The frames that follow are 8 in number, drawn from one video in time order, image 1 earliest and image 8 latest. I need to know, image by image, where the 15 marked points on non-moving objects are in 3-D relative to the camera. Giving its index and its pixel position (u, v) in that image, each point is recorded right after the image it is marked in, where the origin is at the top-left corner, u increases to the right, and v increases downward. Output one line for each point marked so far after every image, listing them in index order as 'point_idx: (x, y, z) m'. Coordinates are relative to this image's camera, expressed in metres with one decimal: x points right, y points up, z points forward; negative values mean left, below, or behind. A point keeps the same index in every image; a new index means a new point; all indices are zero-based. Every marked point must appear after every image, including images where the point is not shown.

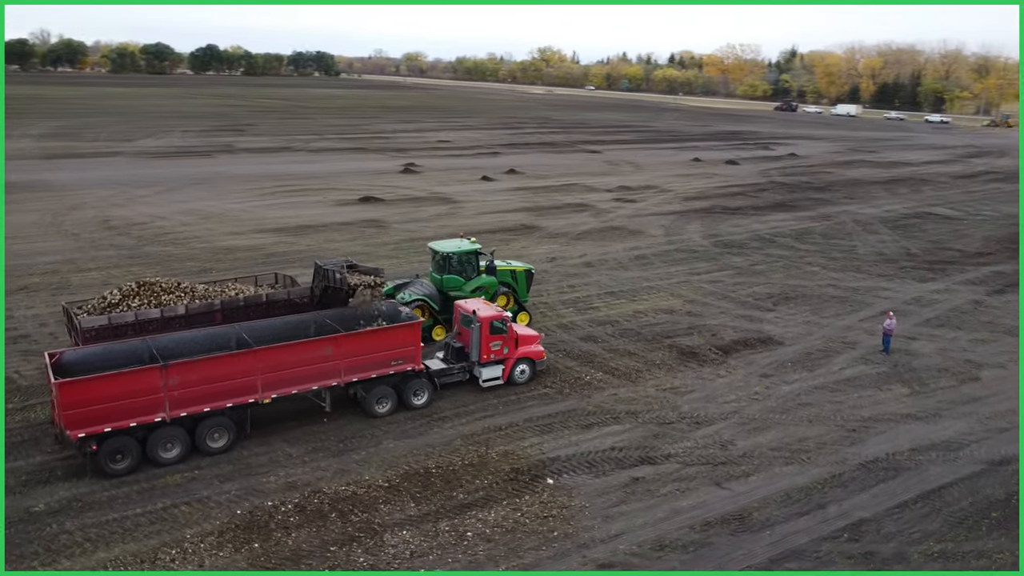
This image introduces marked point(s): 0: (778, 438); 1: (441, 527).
0: (+4.2, -2.4, +12.6) m
1: (-0.8, -3.0, +9.9) m
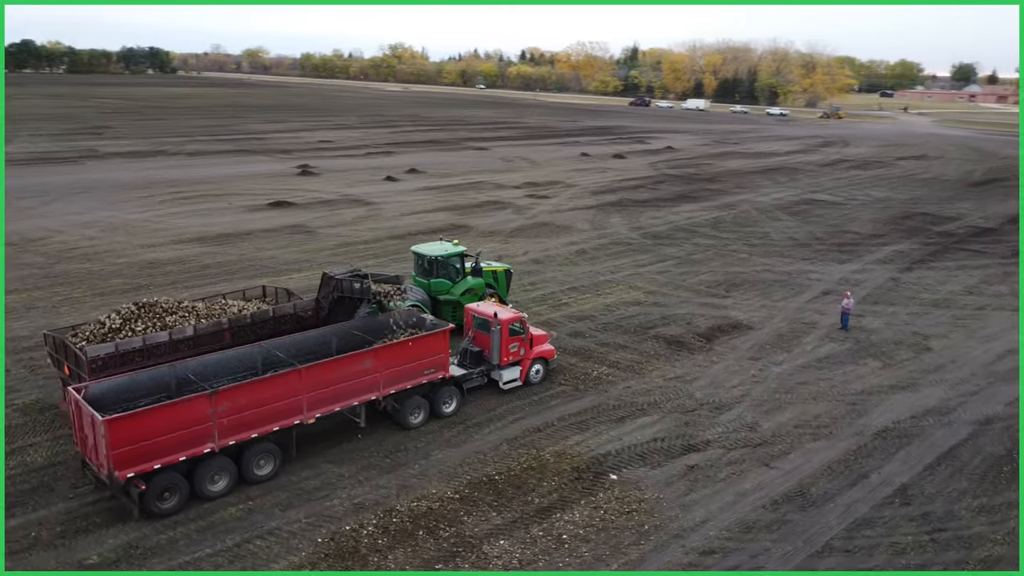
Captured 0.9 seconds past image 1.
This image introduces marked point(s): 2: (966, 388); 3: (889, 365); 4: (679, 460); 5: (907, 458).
0: (+4.8, -2.1, +13.4) m
1: (+0.3, -3.0, +9.8) m
2: (+8.5, -1.9, +14.8) m
3: (+7.5, -1.5, +15.9) m
4: (+2.5, -2.5, +11.8) m
5: (+5.9, -2.6, +12.0) m
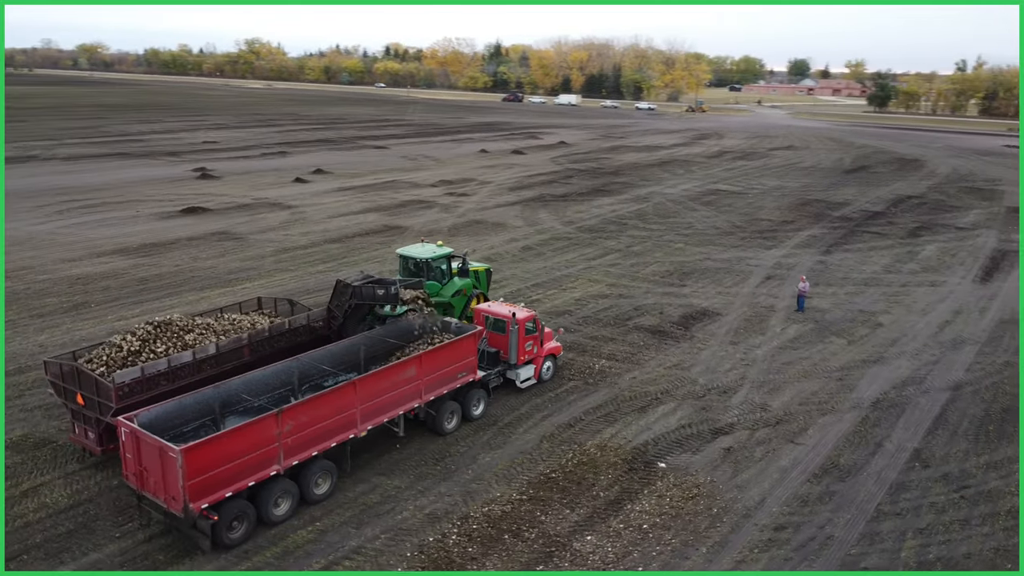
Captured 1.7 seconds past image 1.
0: (+5.1, -1.9, +14.3) m
1: (+1.3, -3.0, +10.0) m
2: (+8.5, -1.4, +16.2) m
3: (+7.4, -1.1, +17.2) m
4: (+3.1, -2.4, +12.3) m
5: (+6.5, -2.3, +13.1) m
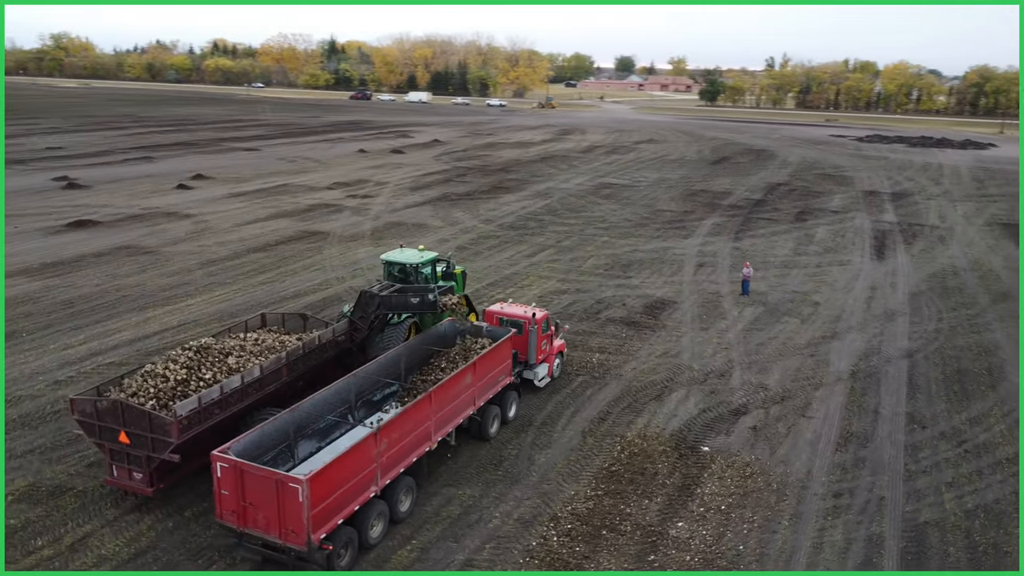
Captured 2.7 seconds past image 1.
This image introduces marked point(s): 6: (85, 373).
0: (+5.2, -1.6, +15.4) m
1: (+2.5, -2.9, +10.5) m
2: (+8.1, -1.0, +18.0) m
3: (+6.8, -0.7, +18.7) m
4: (+3.7, -2.2, +13.1) m
5: (+6.8, -1.9, +14.5) m
6: (-7.7, -1.5, +14.4) m
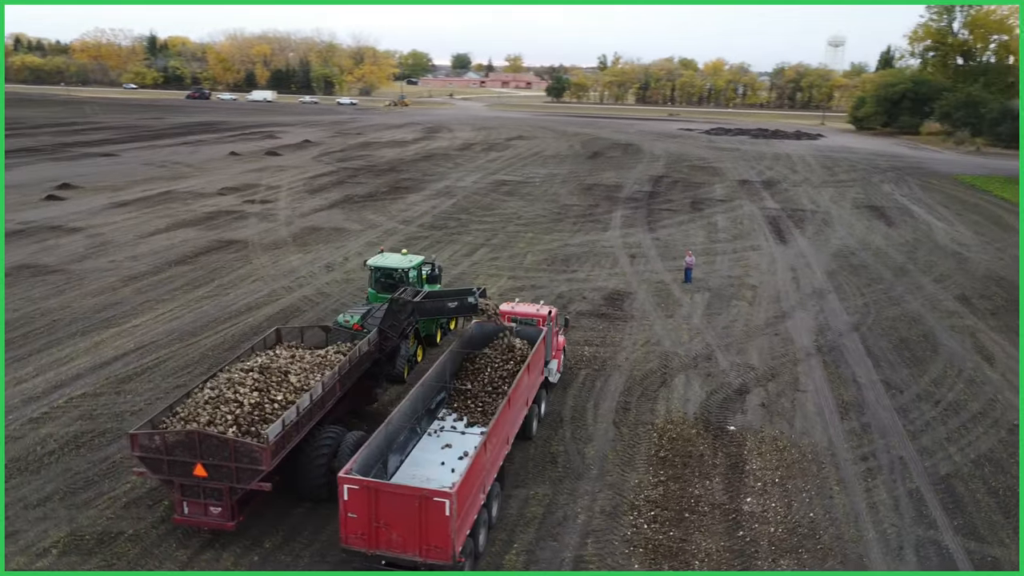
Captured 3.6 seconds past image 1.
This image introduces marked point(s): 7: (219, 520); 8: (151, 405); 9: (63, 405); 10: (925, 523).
0: (+5.1, -1.3, +16.5) m
1: (+3.4, -2.7, +11.2) m
2: (+7.4, -0.5, +19.6) m
3: (+6.0, -0.4, +20.0) m
4: (+4.1, -2.0, +13.9) m
5: (+6.9, -1.5, +15.9) m
6: (-7.4, -1.9, +13.0) m
7: (-3.3, -2.7, +9.1) m
8: (-5.9, -1.9, +13.2) m
9: (-7.3, -1.9, +13.0) m
10: (+5.4, -3.0, +10.3) m
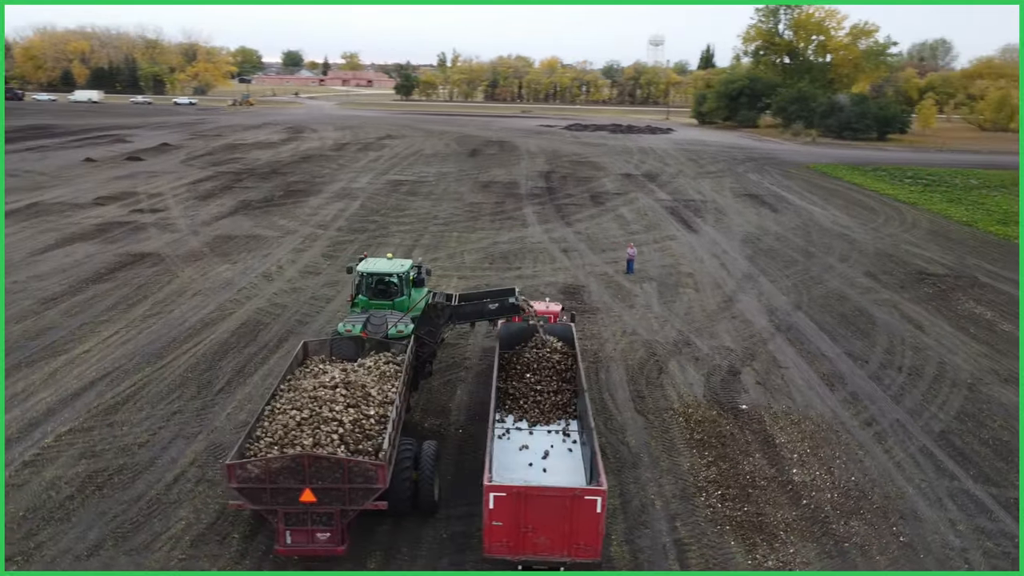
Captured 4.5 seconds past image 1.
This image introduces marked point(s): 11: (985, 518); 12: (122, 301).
0: (+4.8, -1.0, +17.5) m
1: (+4.2, -2.5, +12.0) m
2: (+6.3, -0.1, +21.0) m
3: (+4.8, 0.0, +21.2) m
4: (+4.3, -1.7, +14.8) m
5: (+6.6, -1.1, +17.3) m
6: (-6.7, -2.3, +11.6) m
7: (-2.0, -2.8, +8.6) m
8: (-5.4, -2.2, +12.1) m
9: (-6.7, -2.3, +11.7) m
10: (+6.3, -2.7, +11.5) m
11: (+6.2, -3.0, +10.4) m
12: (-9.2, -0.3, +18.8) m
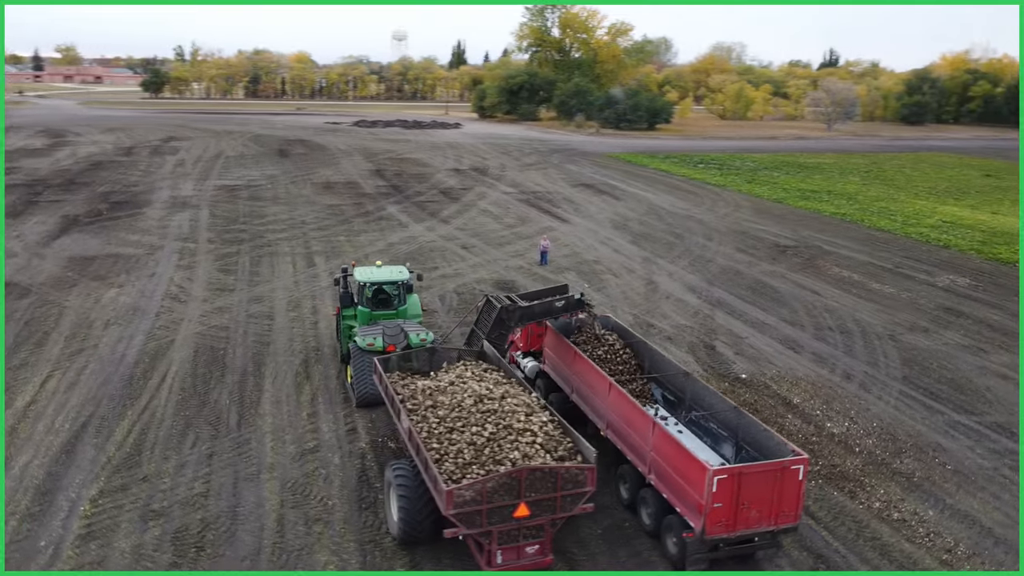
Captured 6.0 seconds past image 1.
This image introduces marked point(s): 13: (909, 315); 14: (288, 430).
0: (+3.9, -0.6, +18.9) m
1: (+5.1, -2.1, +13.5) m
2: (+4.3, +0.4, +22.7) m
3: (+2.8, +0.4, +22.4) m
4: (+4.3, -1.4, +16.2) m
5: (+5.7, -0.5, +19.3) m
6: (-5.2, -2.8, +9.9) m
7: (+0.3, -2.9, +8.5) m
8: (-4.1, -2.6, +10.7) m
9: (-5.2, -2.8, +10.0) m
10: (+7.3, -2.1, +13.7) m
11: (+7.6, -2.4, +12.6) m
12: (-9.9, -1.0, +16.0) m
13: (+9.6, -0.6, +19.4) m
14: (-3.5, -2.2, +12.3) m
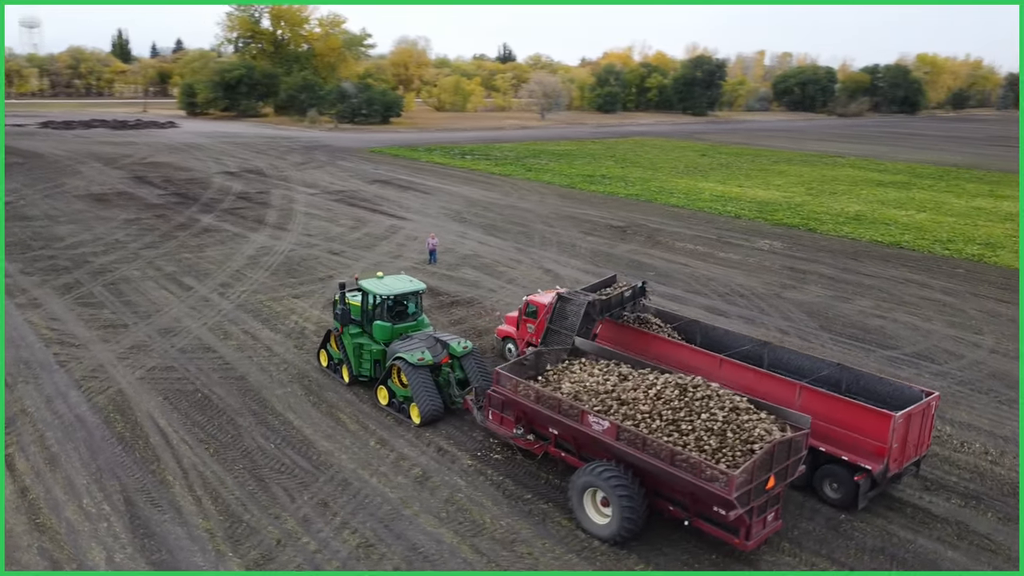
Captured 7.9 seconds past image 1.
0: (+2.2, -0.2, +20.1) m
1: (+5.5, -1.5, +15.6) m
2: (+1.0, +0.8, +23.7) m
3: (-0.2, +0.6, +22.9) m
4: (+3.7, -0.9, +17.8) m
5: (+3.7, 0.0, +21.1) m
6: (-2.6, -3.2, +8.4) m
7: (+3.0, -2.7, +9.1) m
8: (-1.9, -2.9, +9.6) m
9: (-2.6, -3.2, +8.5) m
10: (+7.4, -1.3, +16.6) m
11: (+8.1, -1.6, +15.7) m
12: (-9.3, -2.0, +12.3) m
13: (+7.3, +0.3, +22.7) m
14: (-2.0, -2.5, +11.3) m
